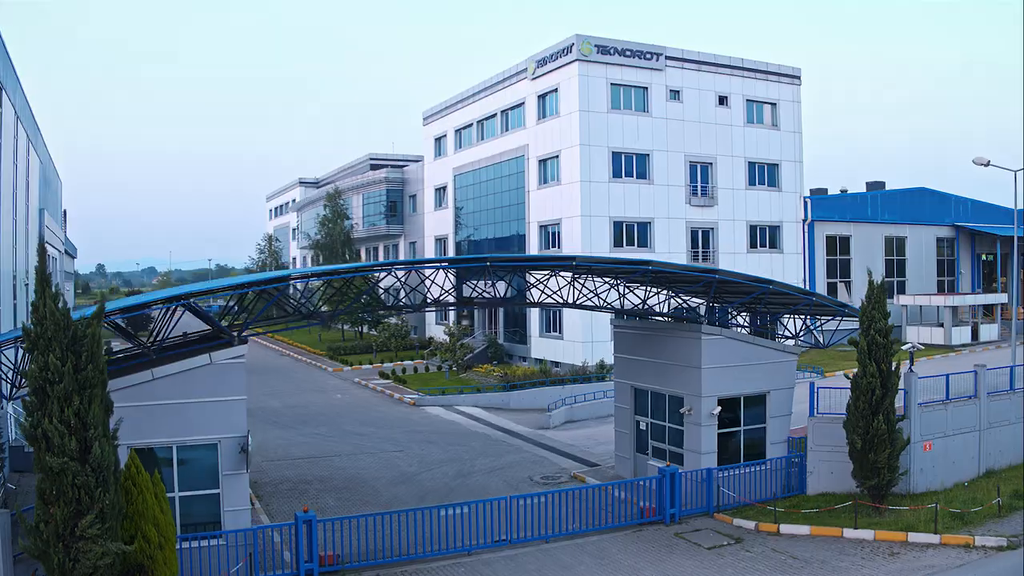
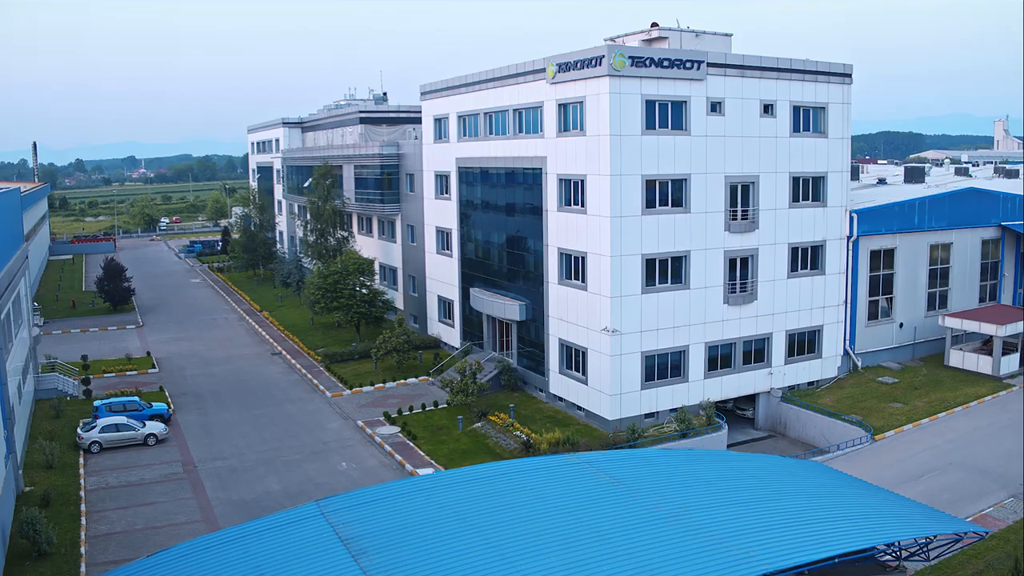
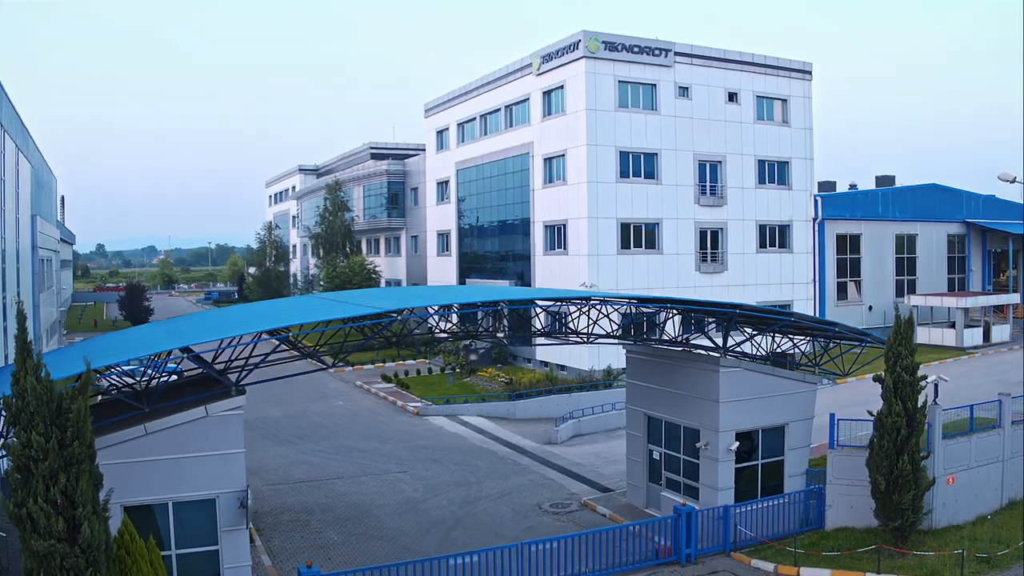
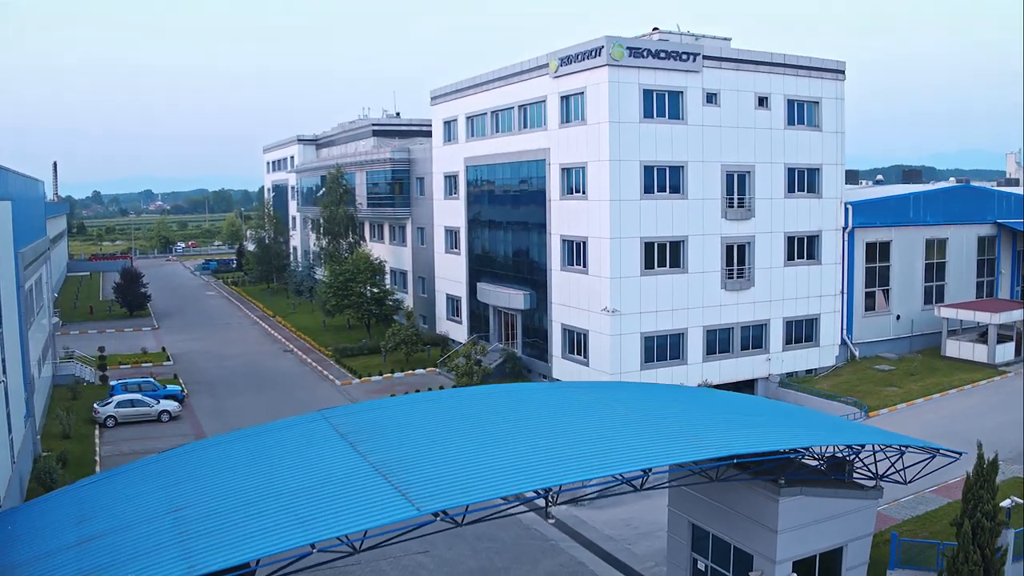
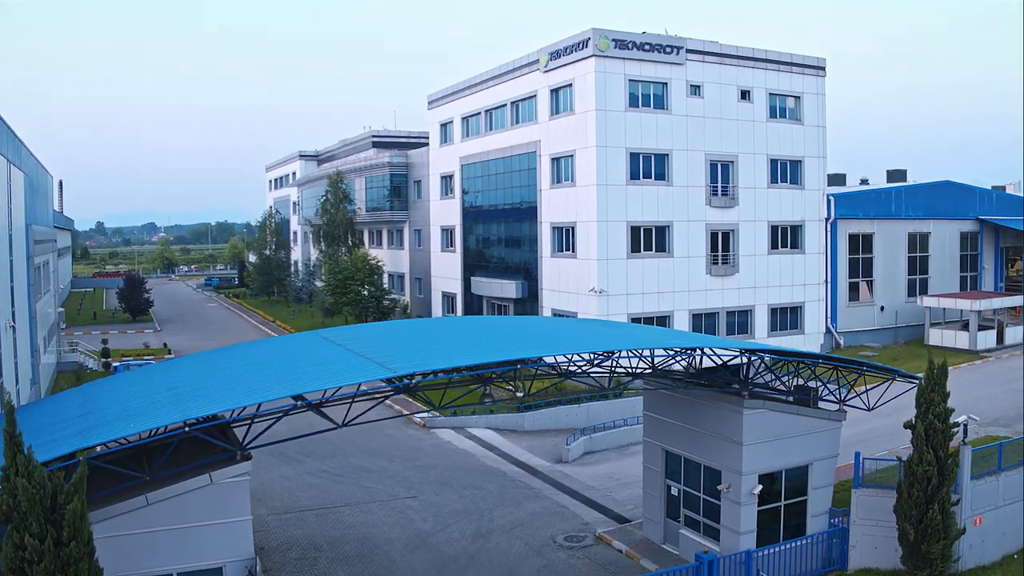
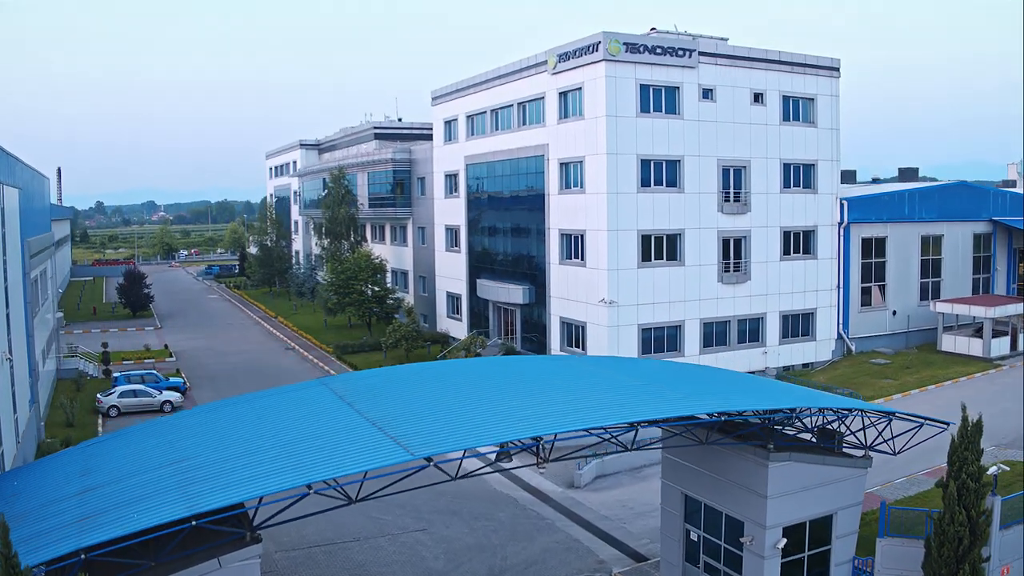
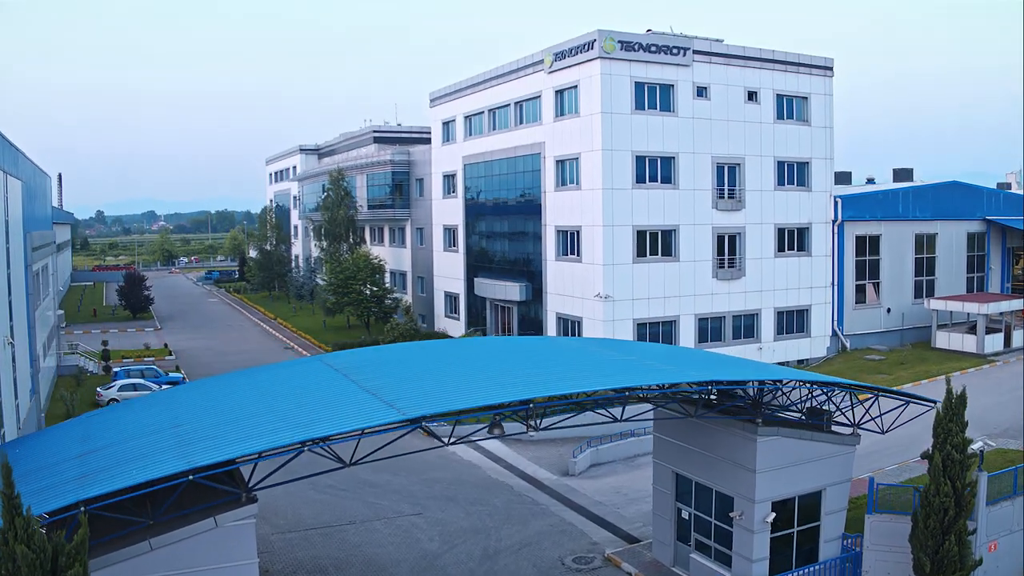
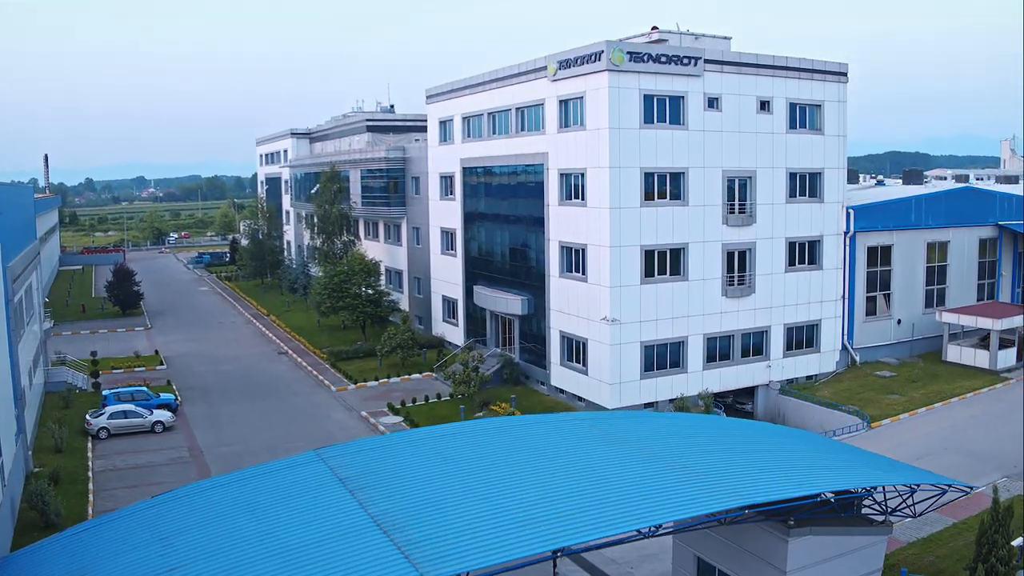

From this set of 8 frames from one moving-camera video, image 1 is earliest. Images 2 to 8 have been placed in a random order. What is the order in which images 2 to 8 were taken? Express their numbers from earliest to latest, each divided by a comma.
3, 5, 7, 6, 4, 8, 2
